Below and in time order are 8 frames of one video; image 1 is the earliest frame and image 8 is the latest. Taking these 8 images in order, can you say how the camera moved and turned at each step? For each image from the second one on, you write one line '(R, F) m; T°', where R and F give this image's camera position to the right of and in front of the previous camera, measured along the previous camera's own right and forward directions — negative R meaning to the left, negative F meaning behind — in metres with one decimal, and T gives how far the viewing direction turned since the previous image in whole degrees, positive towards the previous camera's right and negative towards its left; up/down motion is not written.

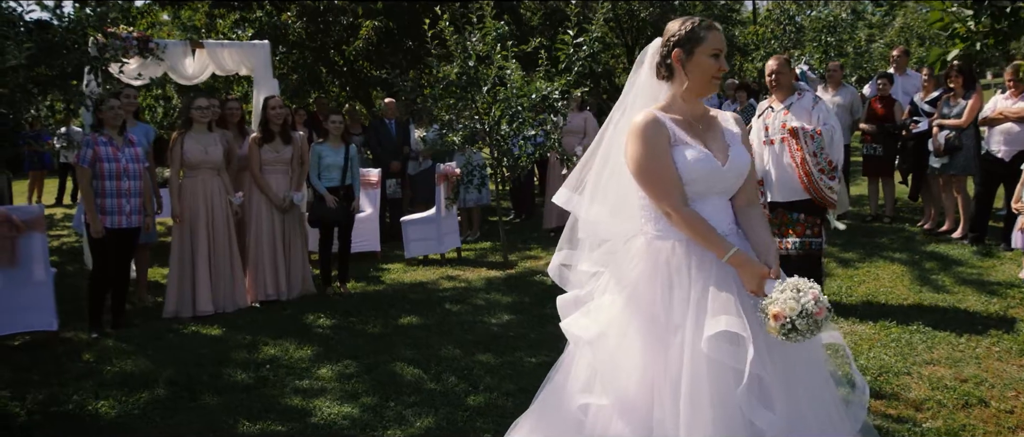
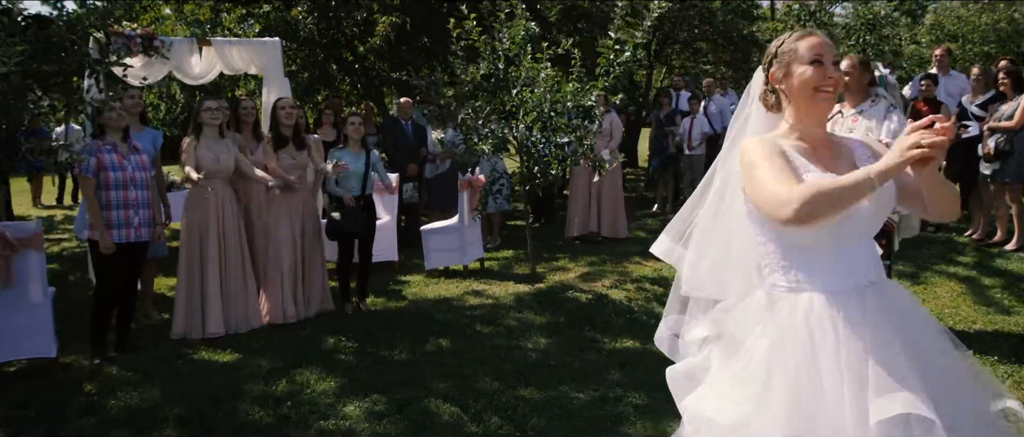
(-0.3, +0.5) m; 0°
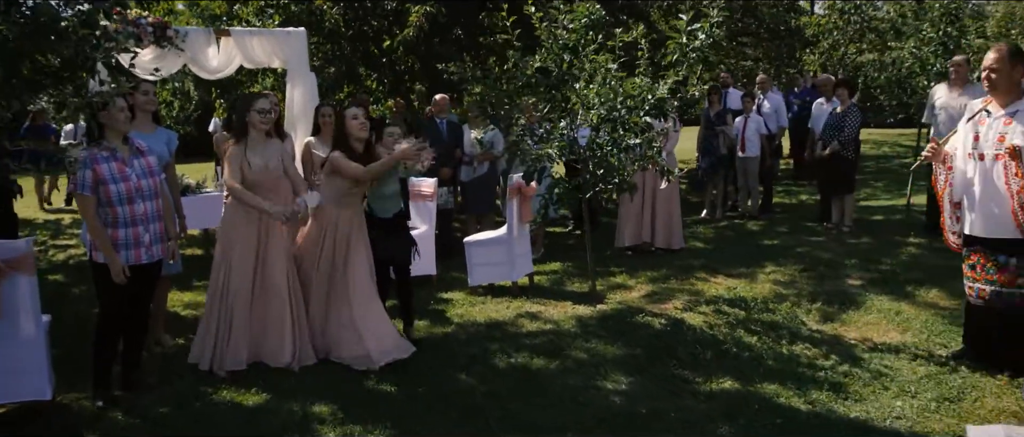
(-0.4, +0.9) m; -1°
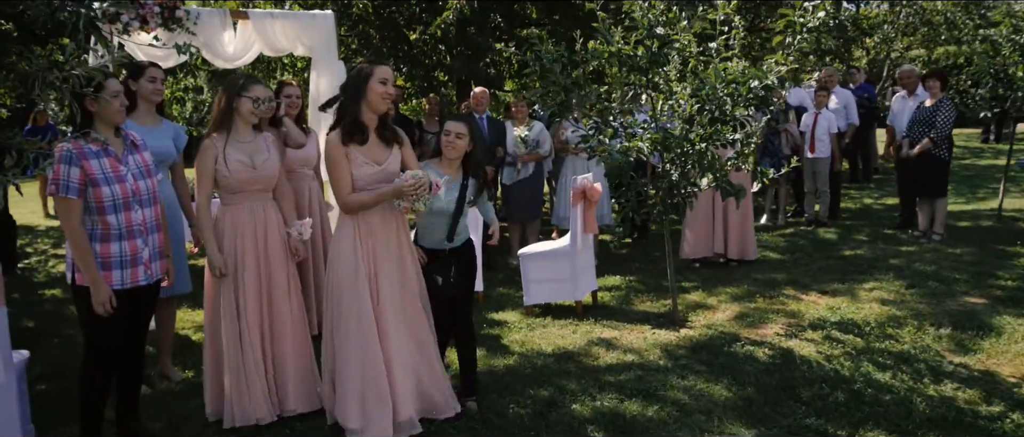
(-0.4, +1.0) m; -1°
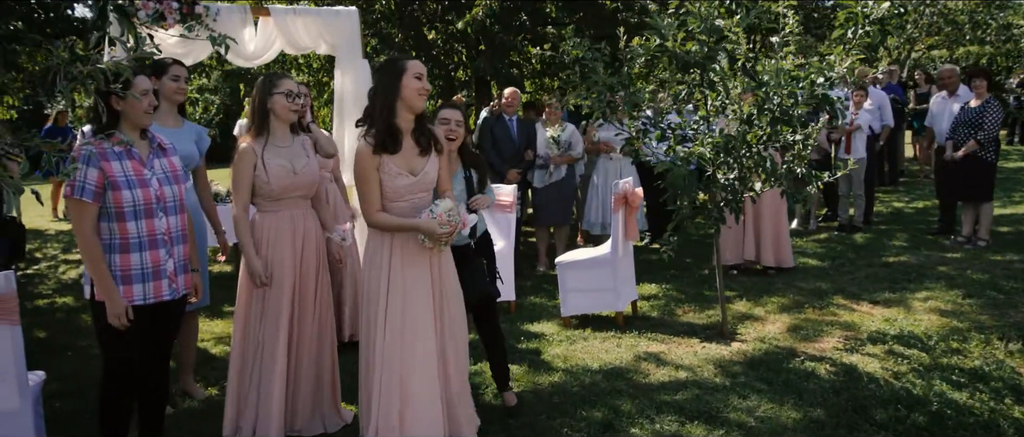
(-0.2, +0.3) m; 0°
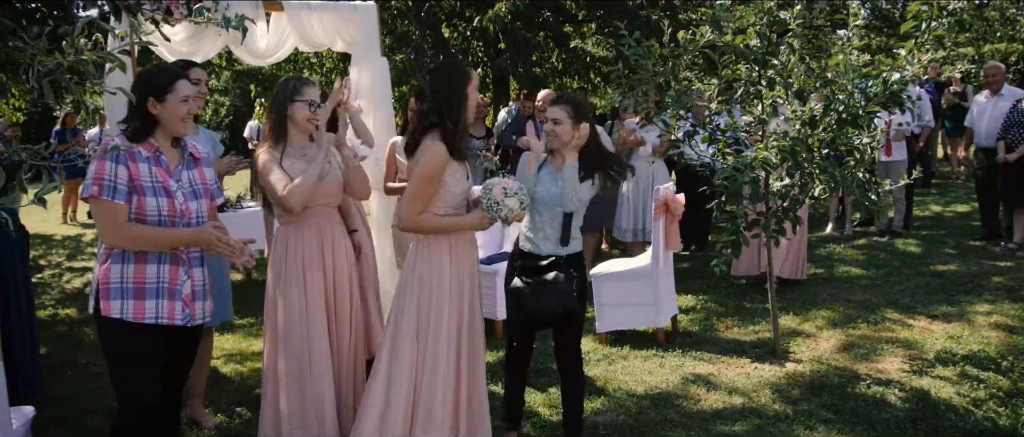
(-0.1, +0.4) m; -1°
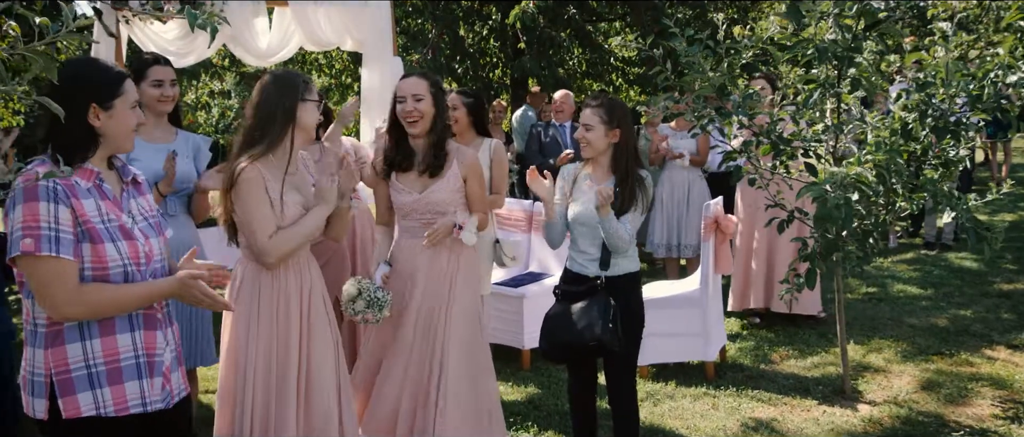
(-0.1, +0.6) m; -1°
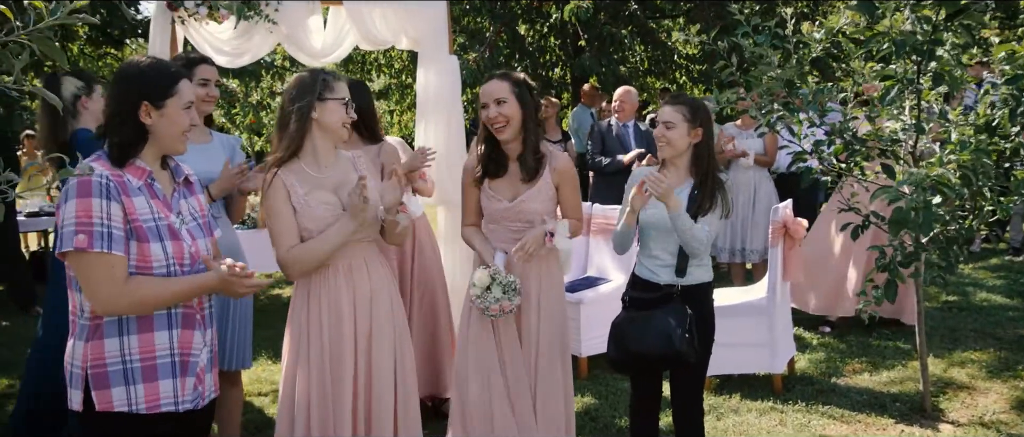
(0.0, +0.2) m; -4°
